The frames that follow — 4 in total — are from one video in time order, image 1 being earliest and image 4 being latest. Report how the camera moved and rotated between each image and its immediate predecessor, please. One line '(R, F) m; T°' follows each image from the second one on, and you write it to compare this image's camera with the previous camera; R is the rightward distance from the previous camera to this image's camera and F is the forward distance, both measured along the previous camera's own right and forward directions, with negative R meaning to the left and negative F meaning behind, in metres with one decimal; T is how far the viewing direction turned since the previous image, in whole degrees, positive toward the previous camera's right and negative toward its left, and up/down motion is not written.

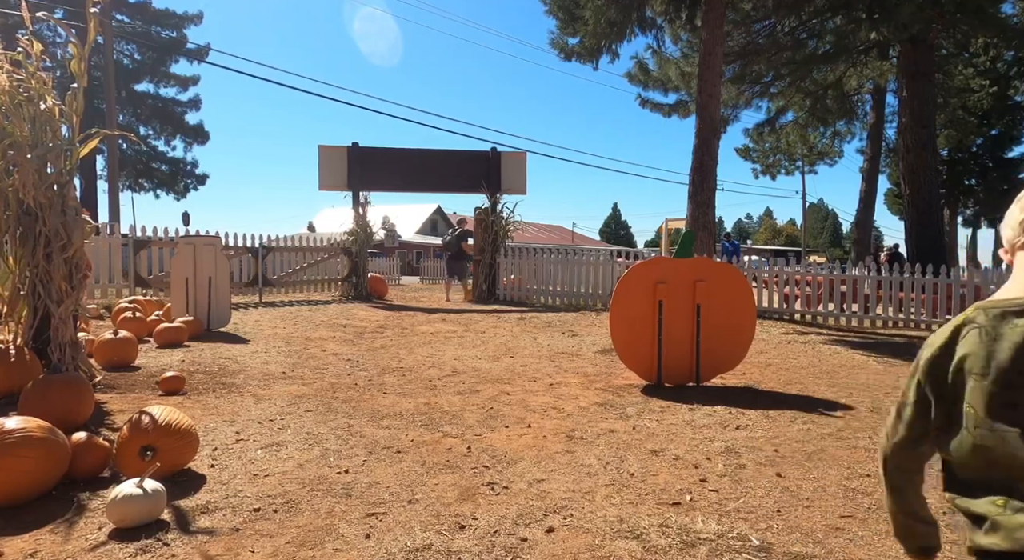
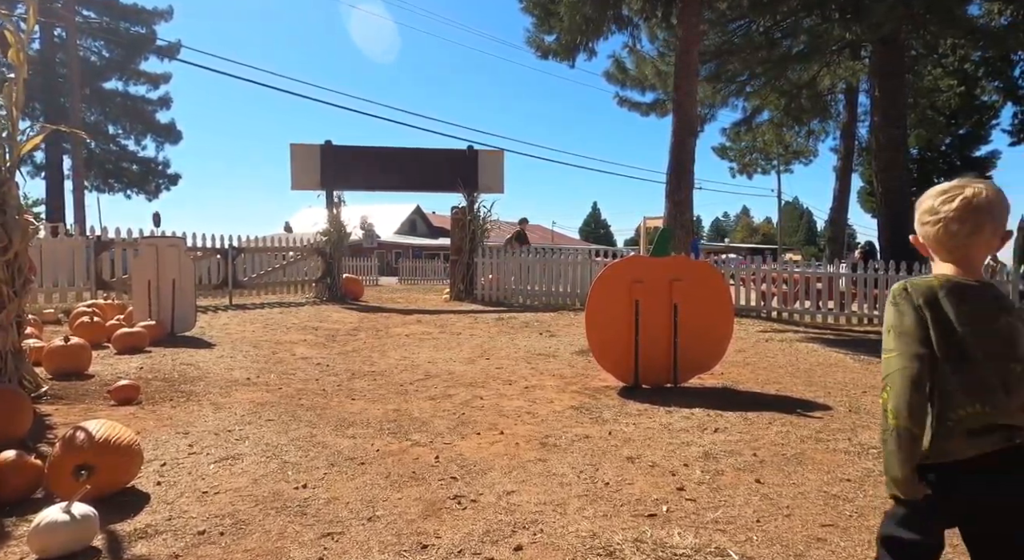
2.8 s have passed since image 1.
(+0.1, +0.2) m; +2°
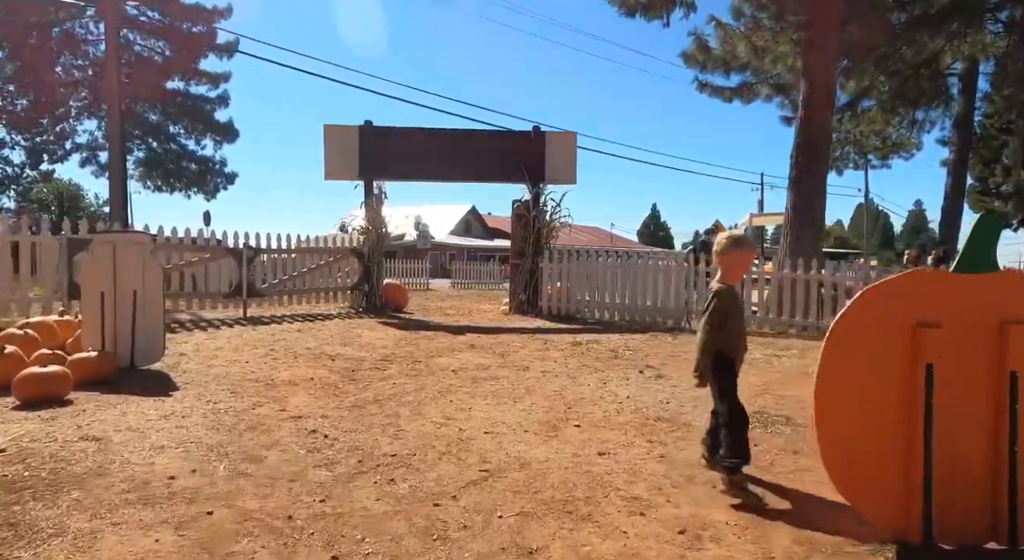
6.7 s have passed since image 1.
(-0.4, +3.0) m; -5°
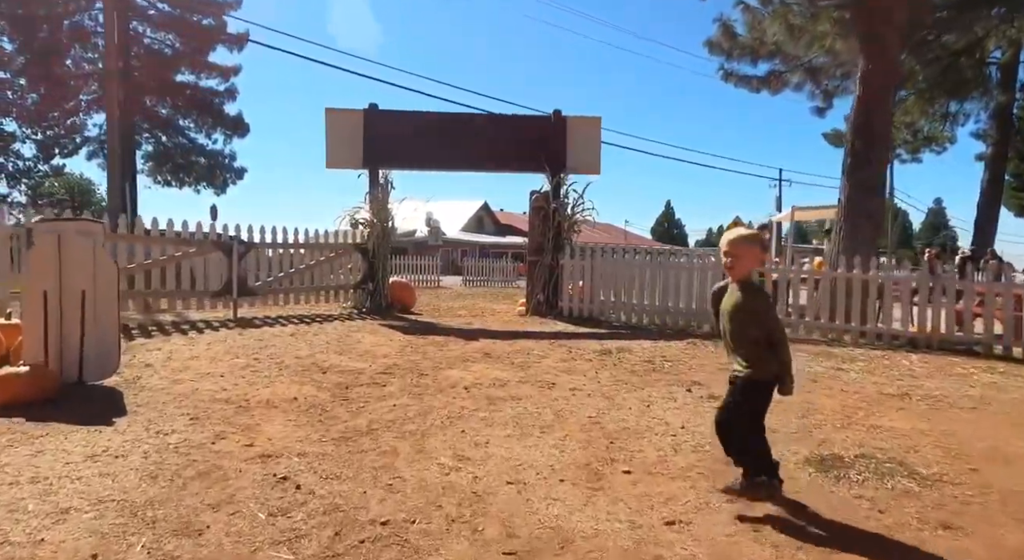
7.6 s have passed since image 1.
(-0.1, +1.2) m; -1°
